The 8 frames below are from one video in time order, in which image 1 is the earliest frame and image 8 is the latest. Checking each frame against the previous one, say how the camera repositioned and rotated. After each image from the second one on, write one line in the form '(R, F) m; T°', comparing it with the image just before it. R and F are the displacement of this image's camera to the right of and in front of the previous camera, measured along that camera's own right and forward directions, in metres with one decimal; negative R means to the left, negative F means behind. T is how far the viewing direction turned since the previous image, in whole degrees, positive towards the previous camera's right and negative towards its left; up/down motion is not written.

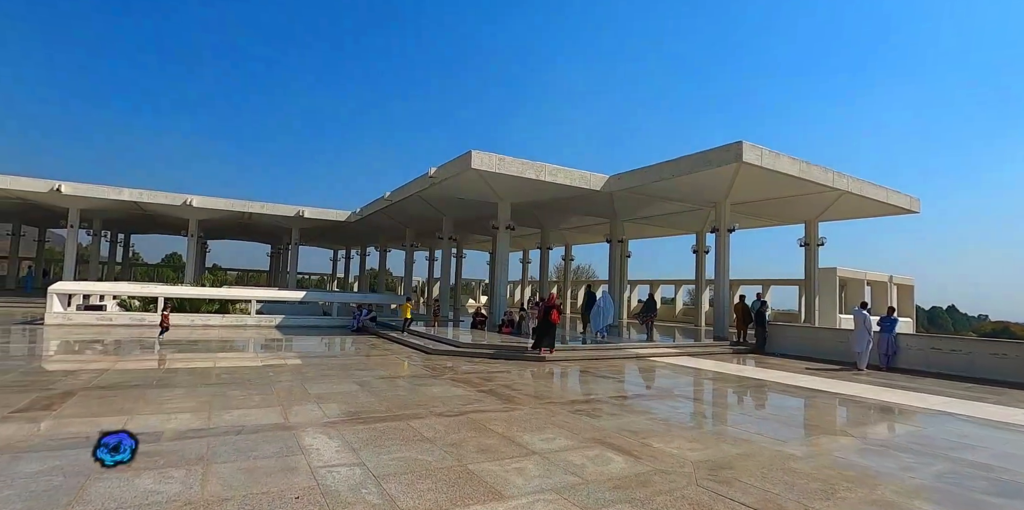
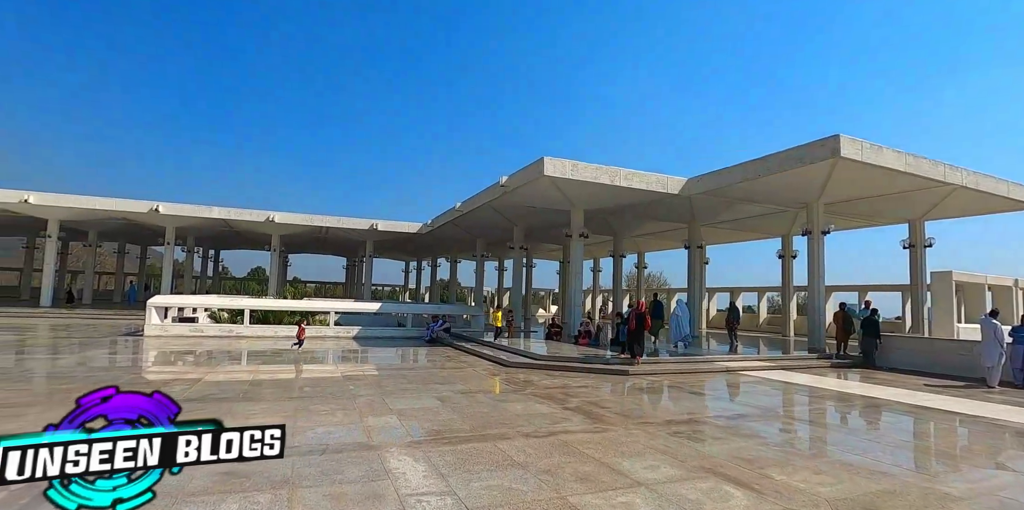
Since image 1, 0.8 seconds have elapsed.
(-0.2, +0.4) m; -7°
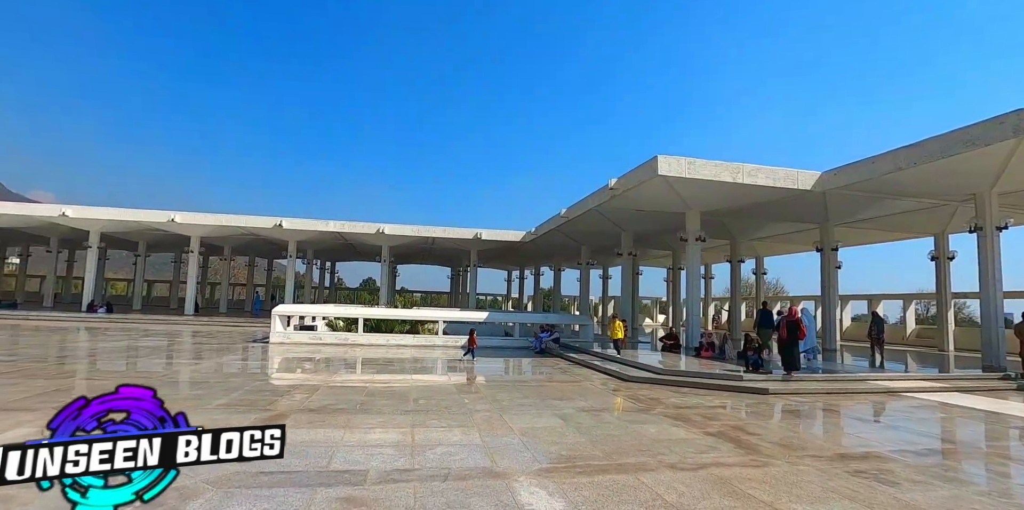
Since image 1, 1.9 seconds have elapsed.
(-0.3, +0.6) m; -10°
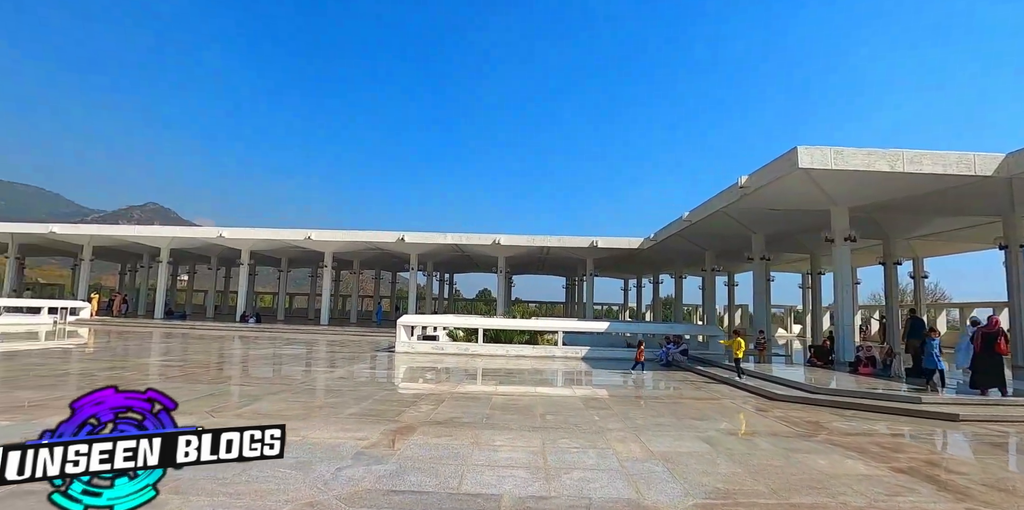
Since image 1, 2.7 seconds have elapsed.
(-0.2, +0.4) m; -12°
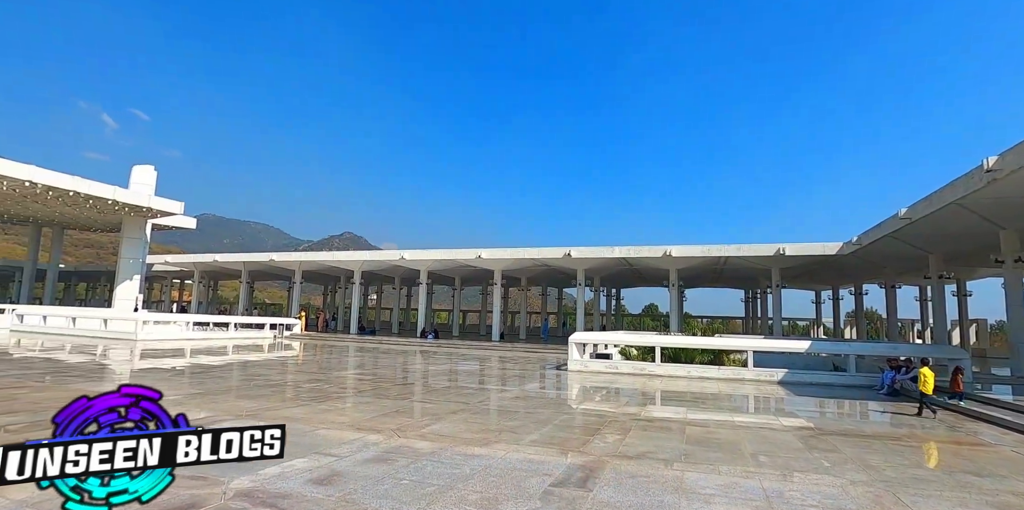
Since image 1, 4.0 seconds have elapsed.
(-0.3, +0.5) m; -17°
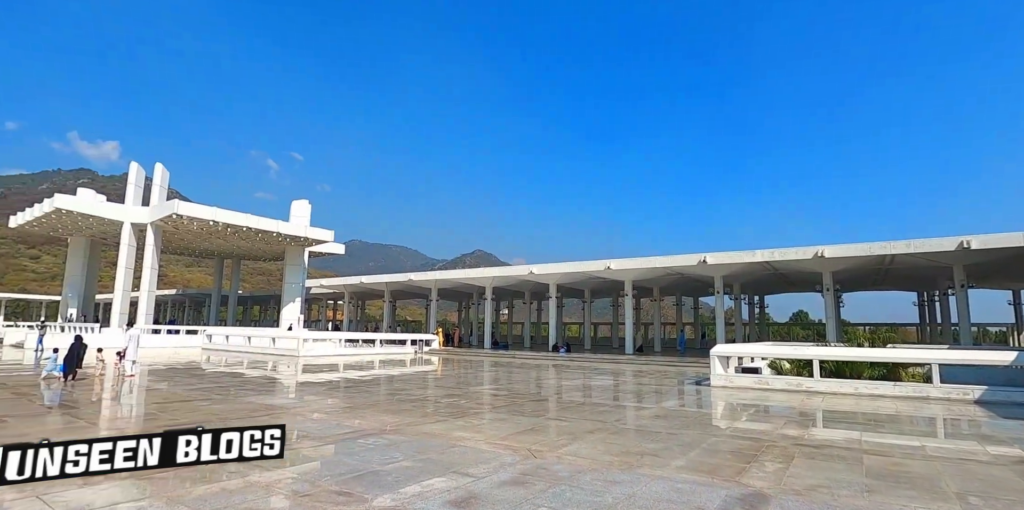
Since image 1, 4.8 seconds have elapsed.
(0.0, +0.2) m; -13°
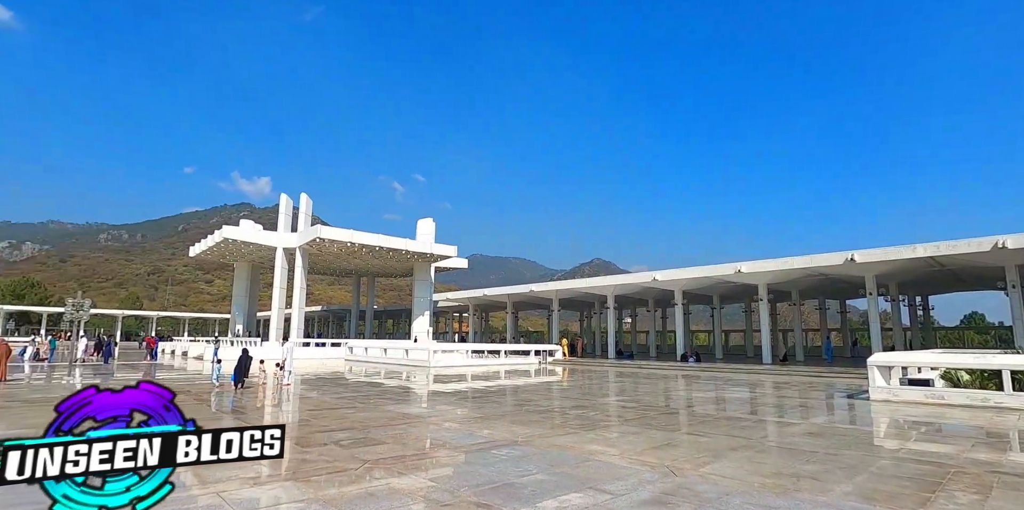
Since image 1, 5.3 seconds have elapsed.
(-0.1, +0.1) m; -12°
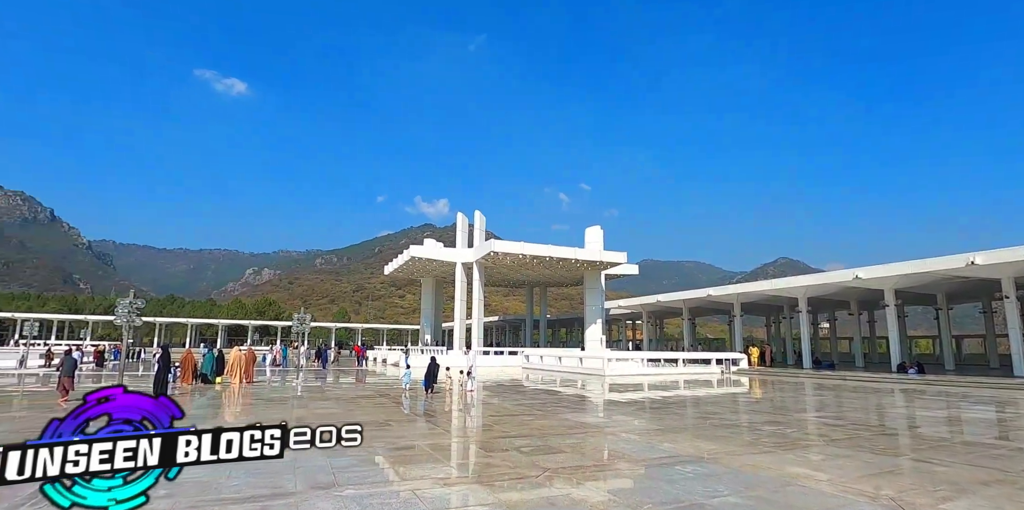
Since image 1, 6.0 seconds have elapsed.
(0.0, +0.1) m; -18°
